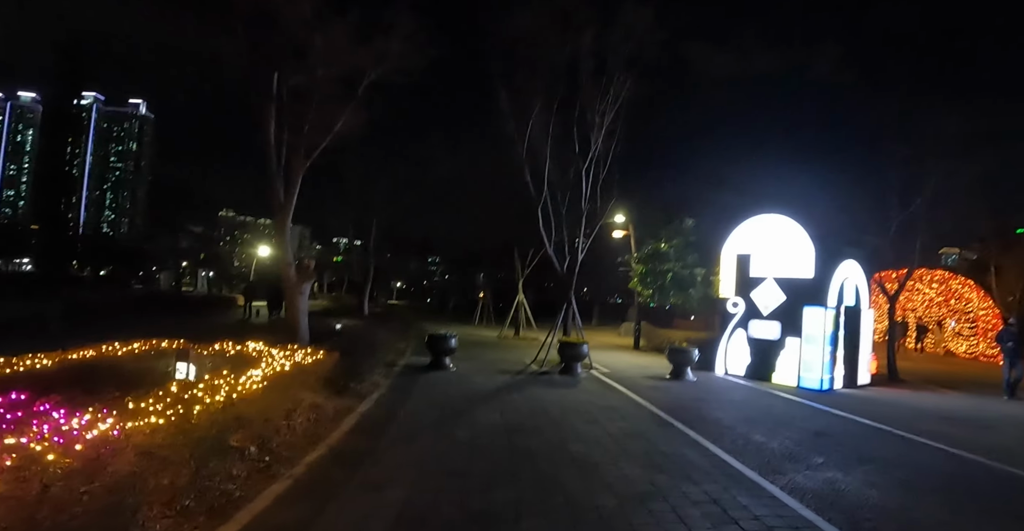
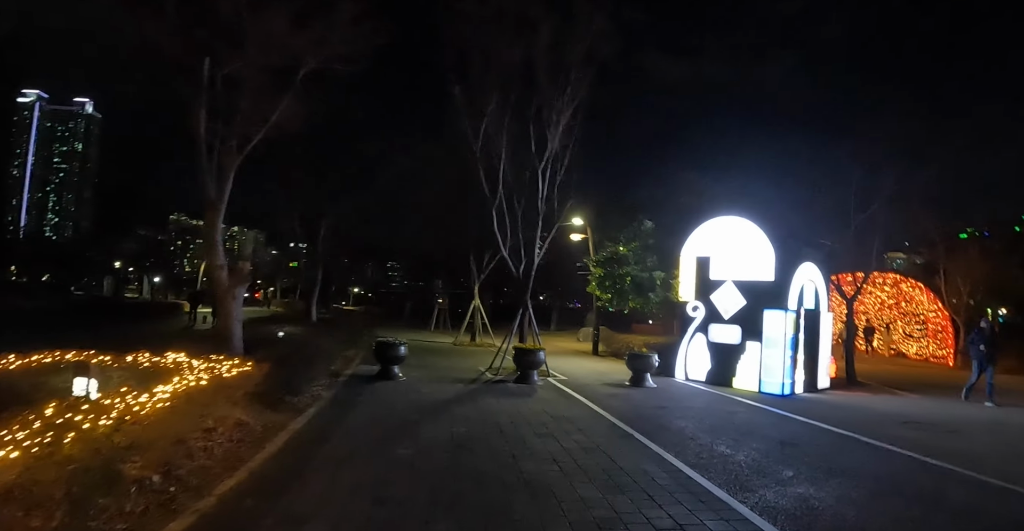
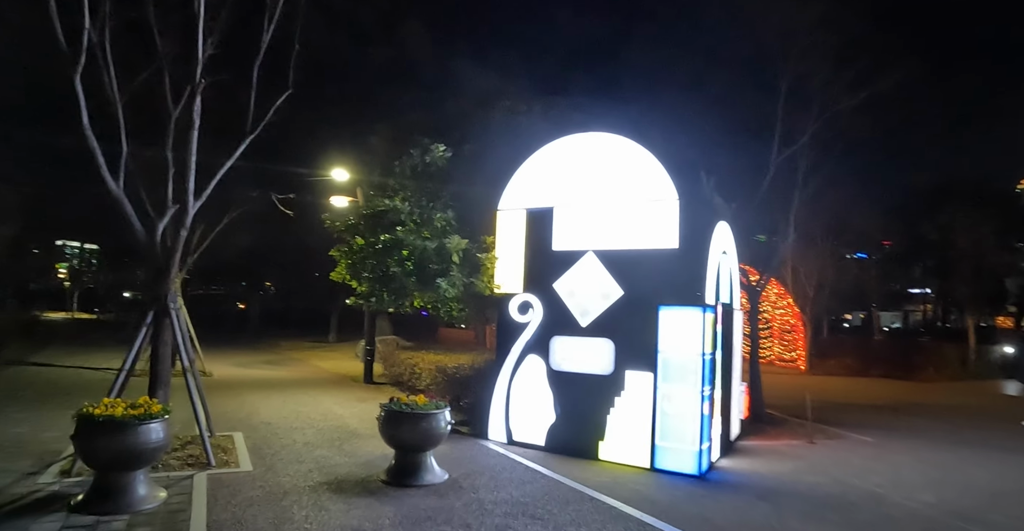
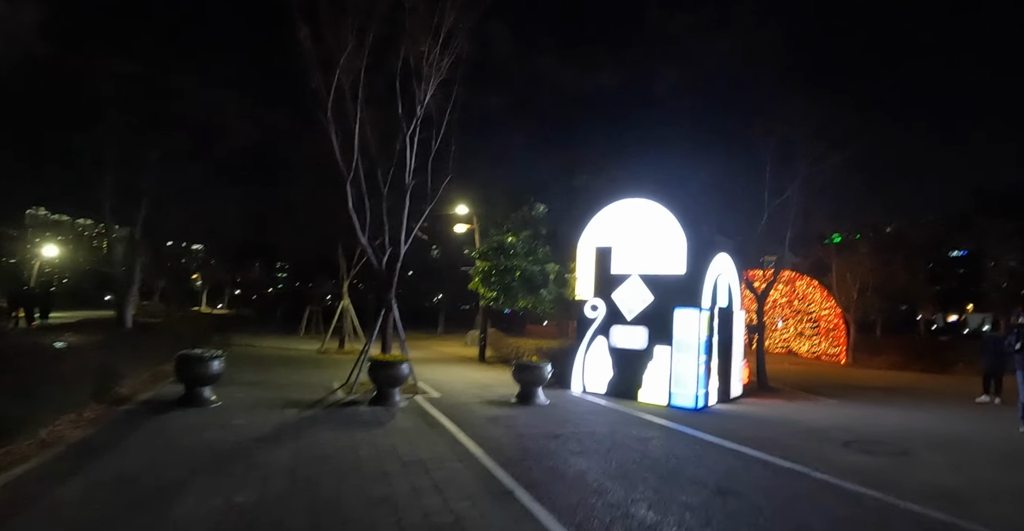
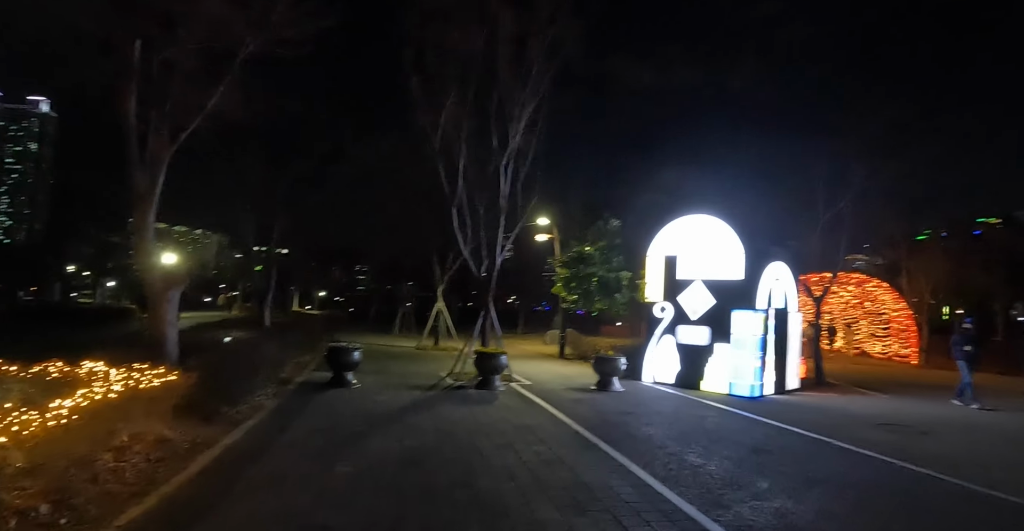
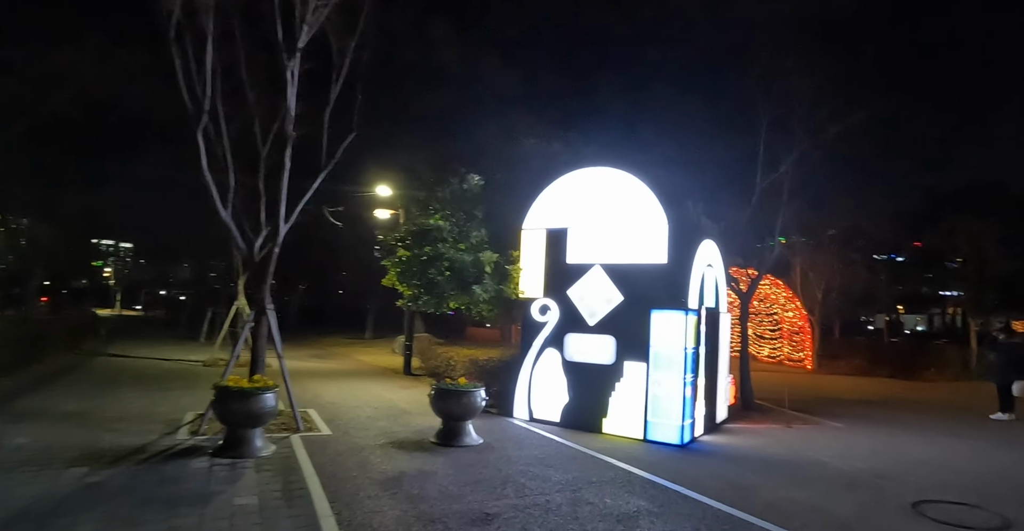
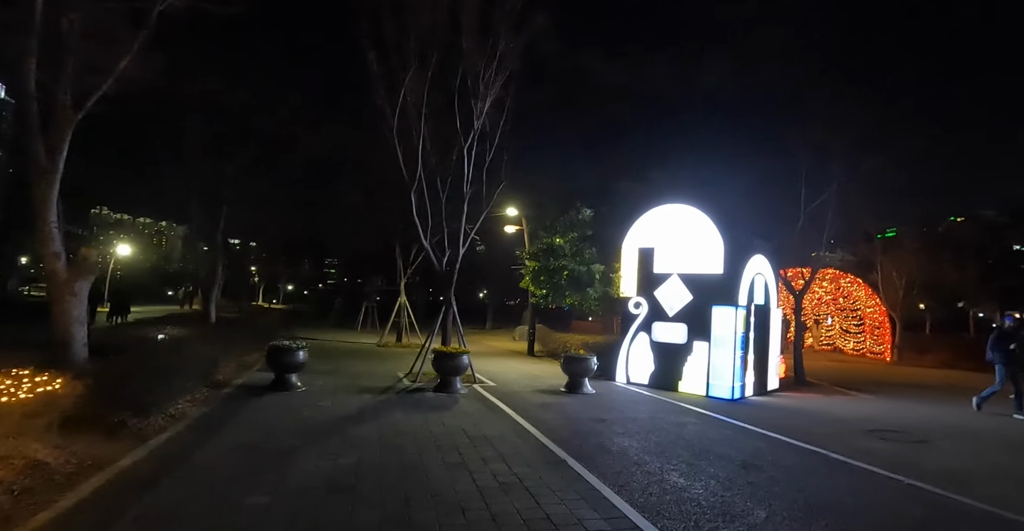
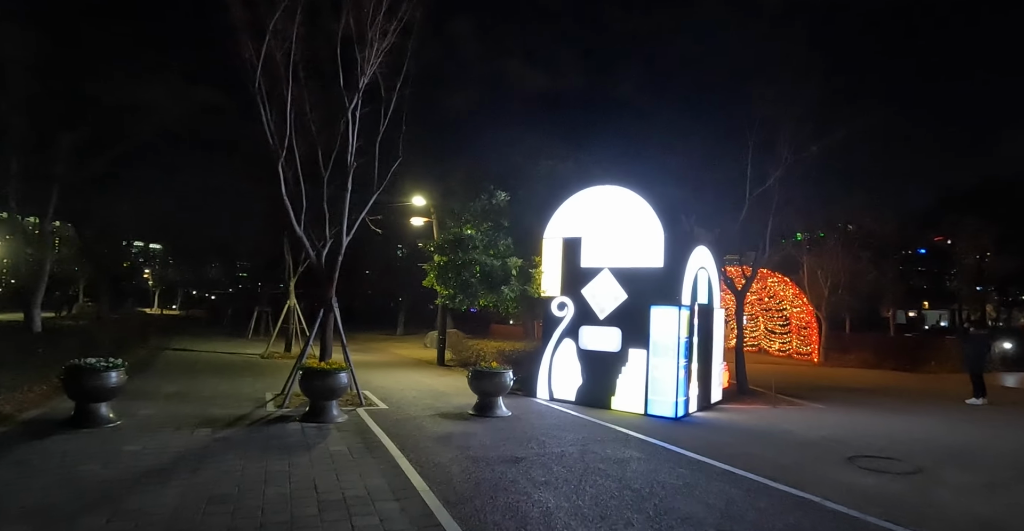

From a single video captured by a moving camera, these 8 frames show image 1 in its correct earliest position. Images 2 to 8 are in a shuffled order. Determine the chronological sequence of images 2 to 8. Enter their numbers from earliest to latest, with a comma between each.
2, 5, 7, 4, 8, 6, 3
